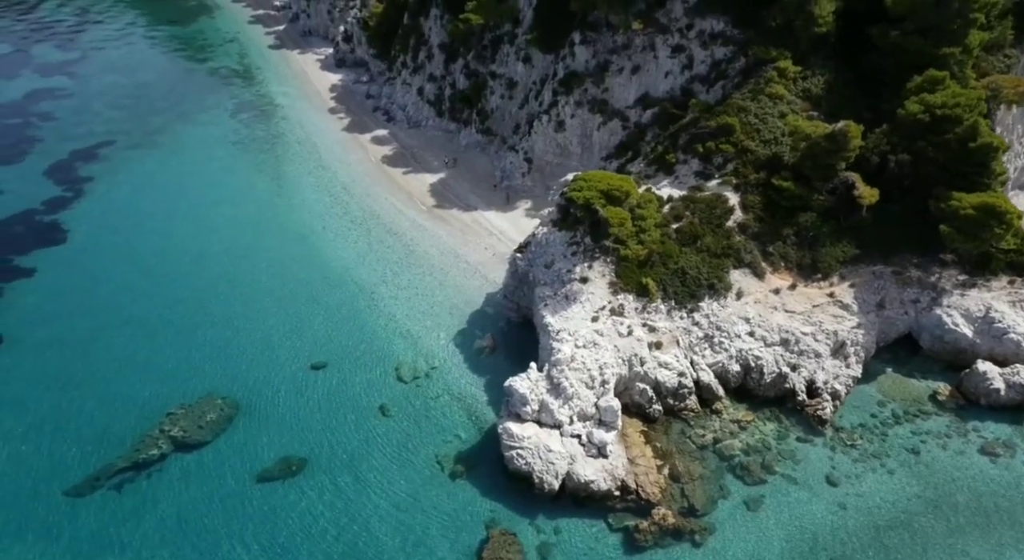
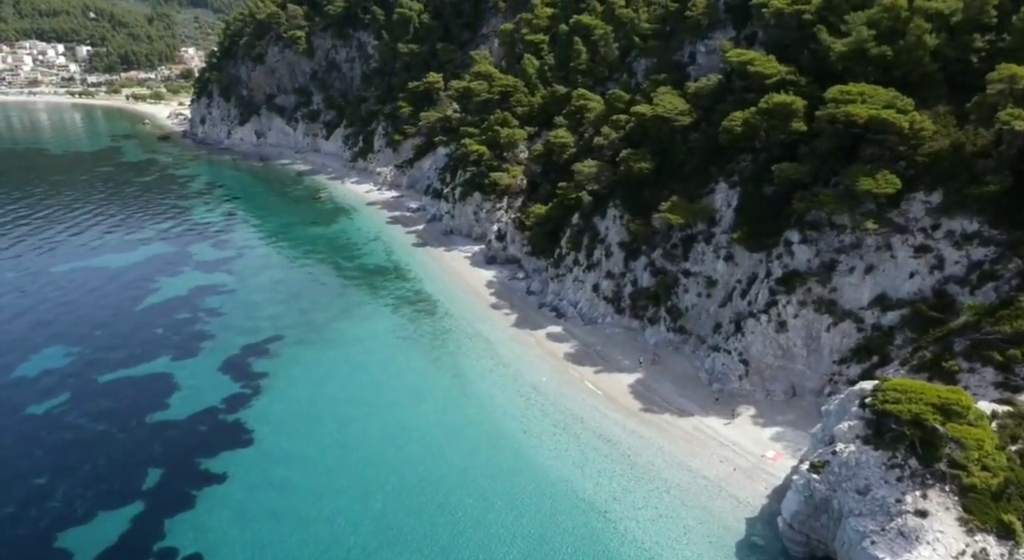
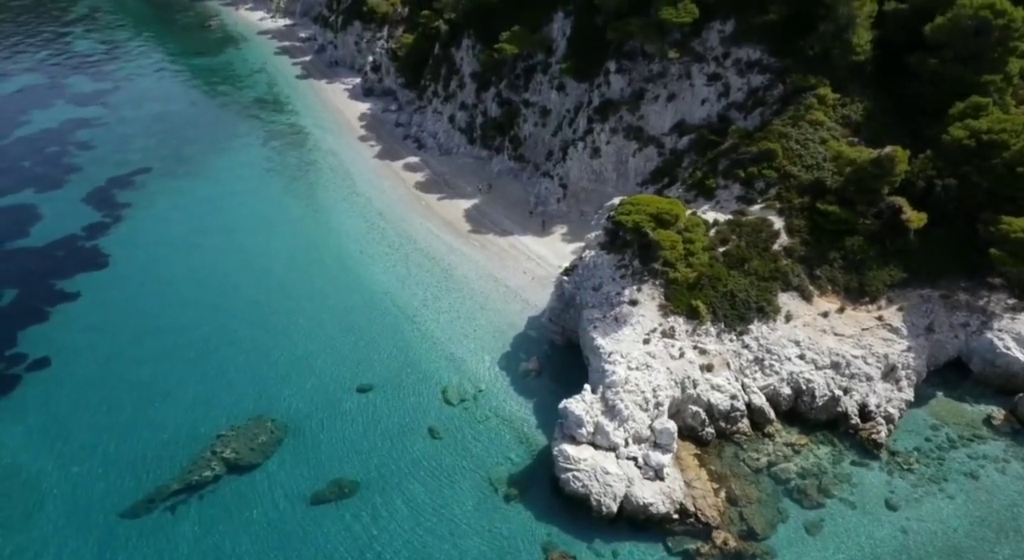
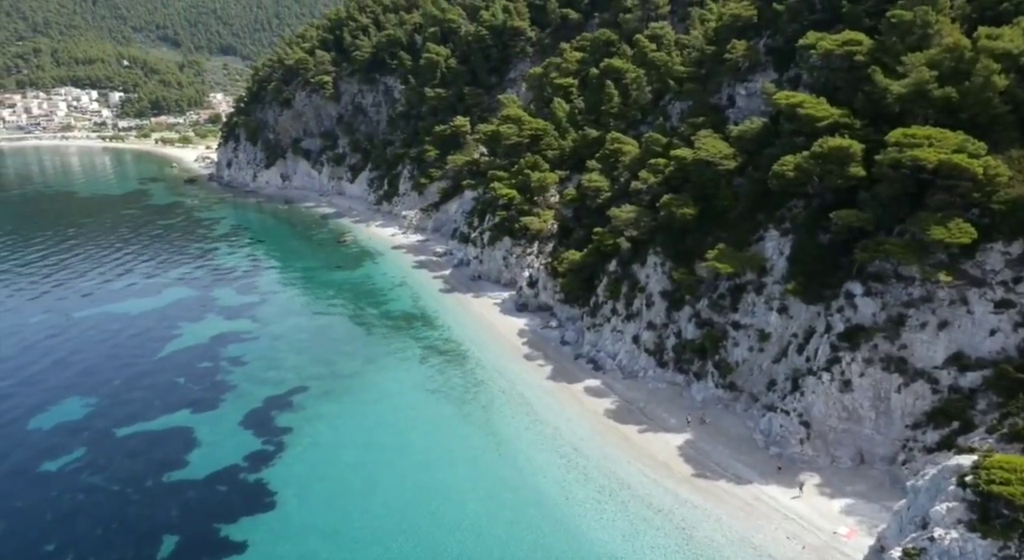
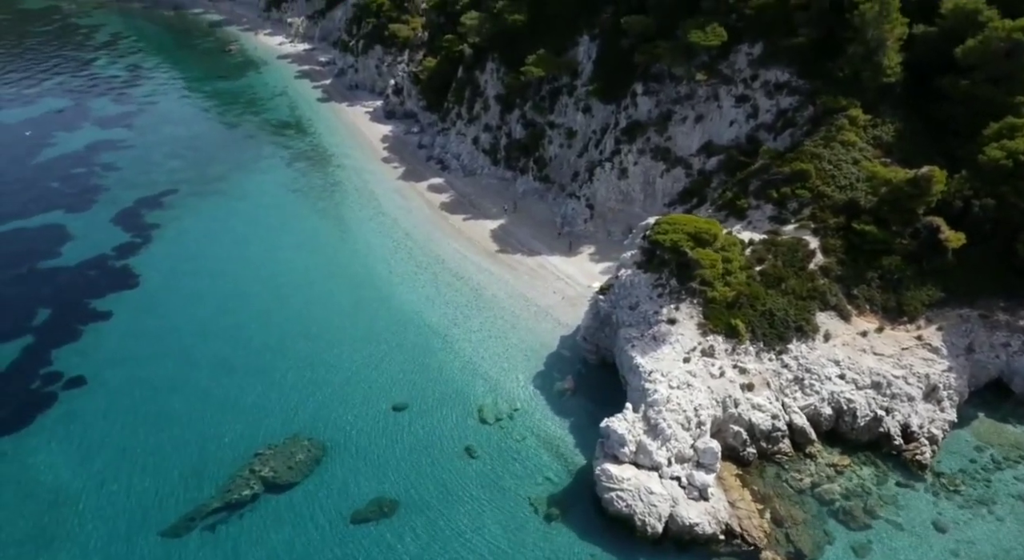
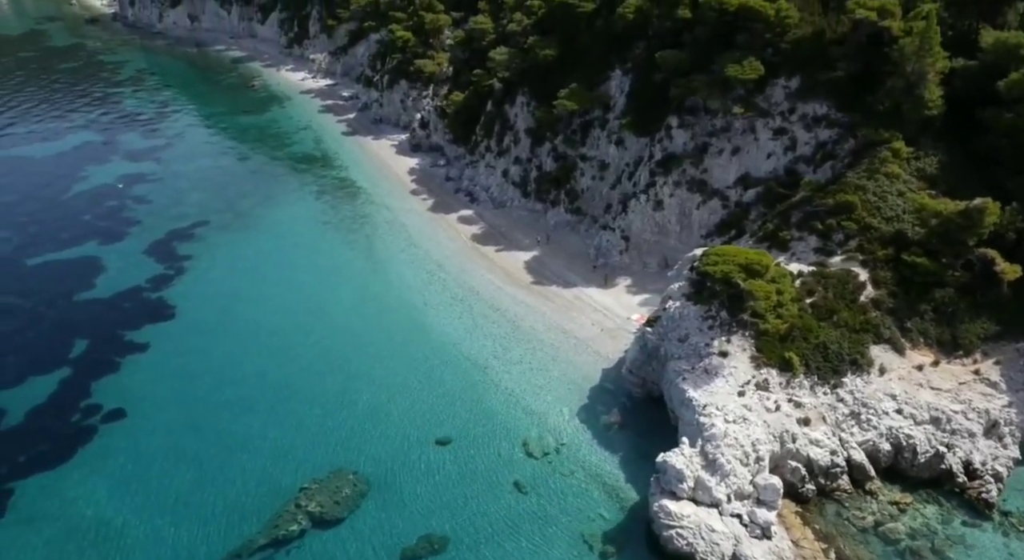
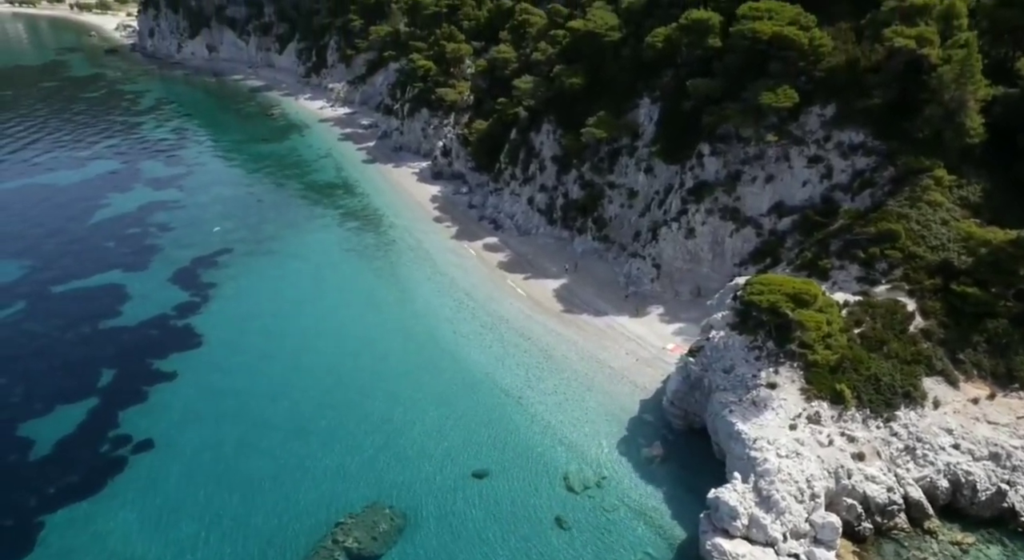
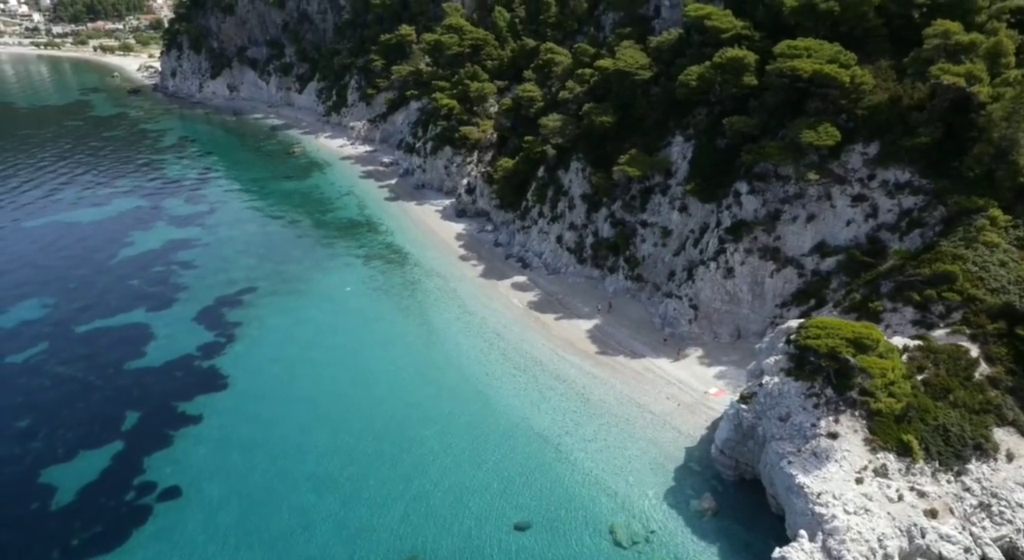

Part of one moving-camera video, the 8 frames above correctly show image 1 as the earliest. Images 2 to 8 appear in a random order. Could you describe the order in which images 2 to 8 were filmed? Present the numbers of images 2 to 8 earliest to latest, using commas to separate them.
3, 5, 6, 7, 8, 2, 4
